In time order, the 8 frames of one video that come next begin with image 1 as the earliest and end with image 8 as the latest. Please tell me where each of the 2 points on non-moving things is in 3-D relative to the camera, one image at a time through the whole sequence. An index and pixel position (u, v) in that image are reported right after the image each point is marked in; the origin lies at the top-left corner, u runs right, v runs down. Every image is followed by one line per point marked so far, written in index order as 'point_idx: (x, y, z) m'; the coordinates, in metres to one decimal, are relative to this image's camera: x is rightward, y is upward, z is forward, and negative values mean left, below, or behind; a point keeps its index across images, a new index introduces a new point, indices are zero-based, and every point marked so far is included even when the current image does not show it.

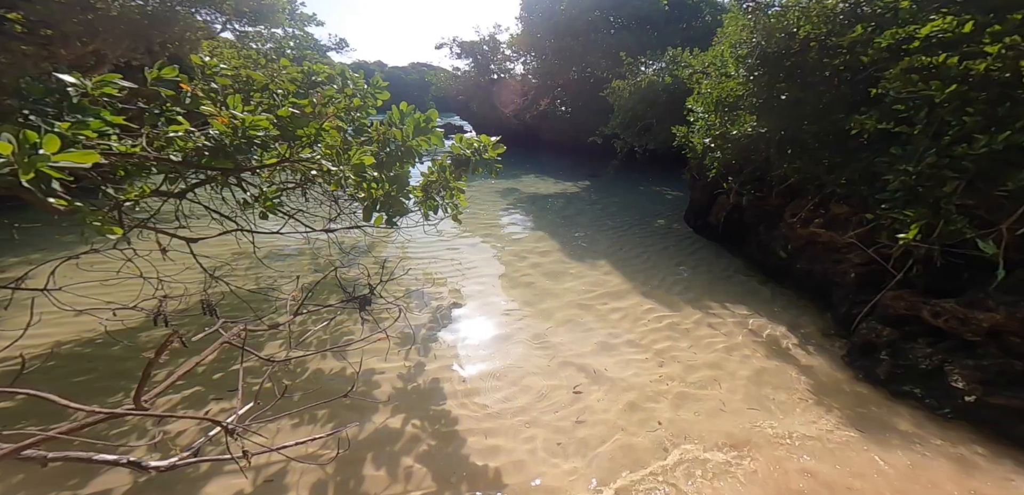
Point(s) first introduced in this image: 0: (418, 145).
0: (-0.9, +0.9, +4.1) m
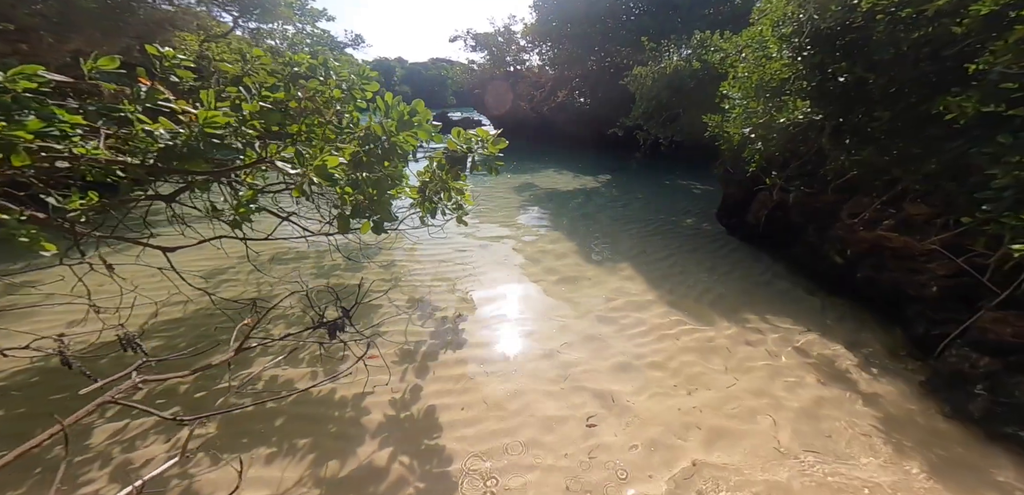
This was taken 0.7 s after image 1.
0: (-0.9, +0.8, +3.6) m
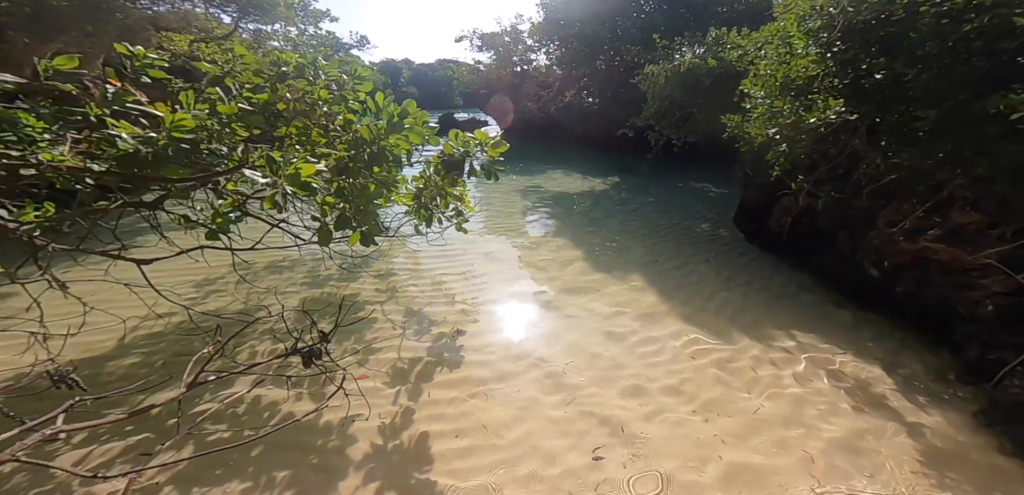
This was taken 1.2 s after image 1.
0: (-0.9, +0.7, +3.2) m
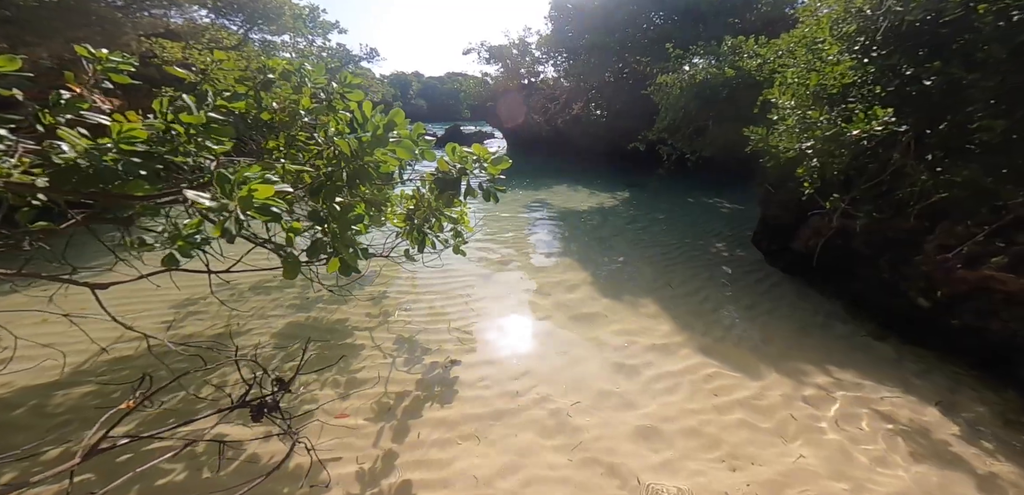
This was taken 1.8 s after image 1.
0: (-0.9, +0.5, +2.9) m
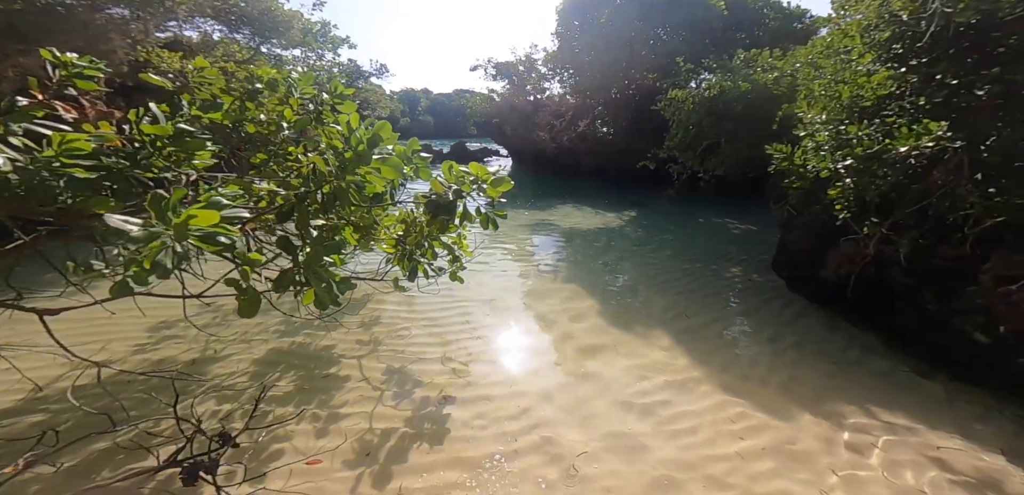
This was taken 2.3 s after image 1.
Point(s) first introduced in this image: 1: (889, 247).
0: (-0.9, +0.4, +2.6) m
1: (+3.9, 0.0, +4.5) m
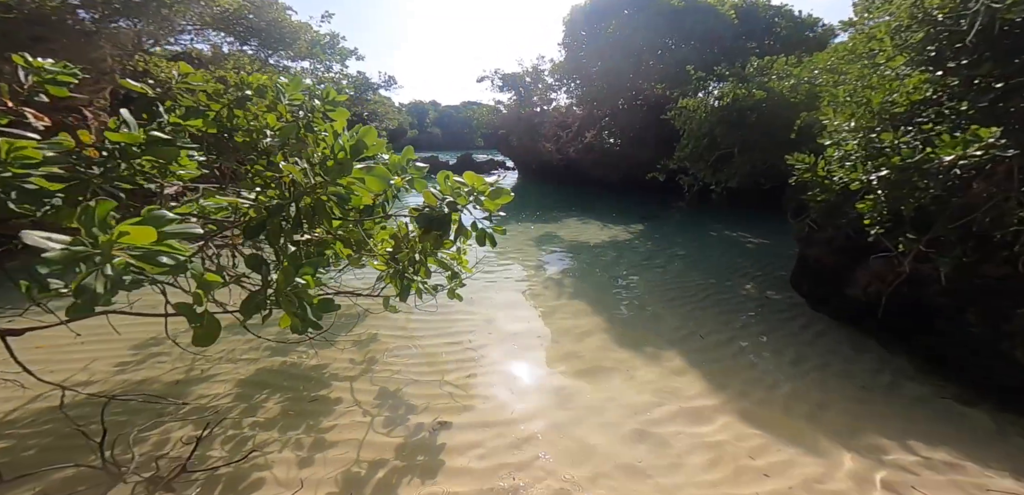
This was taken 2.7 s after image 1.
0: (-0.9, +0.3, +2.3) m
1: (+3.9, -0.2, +4.2) m
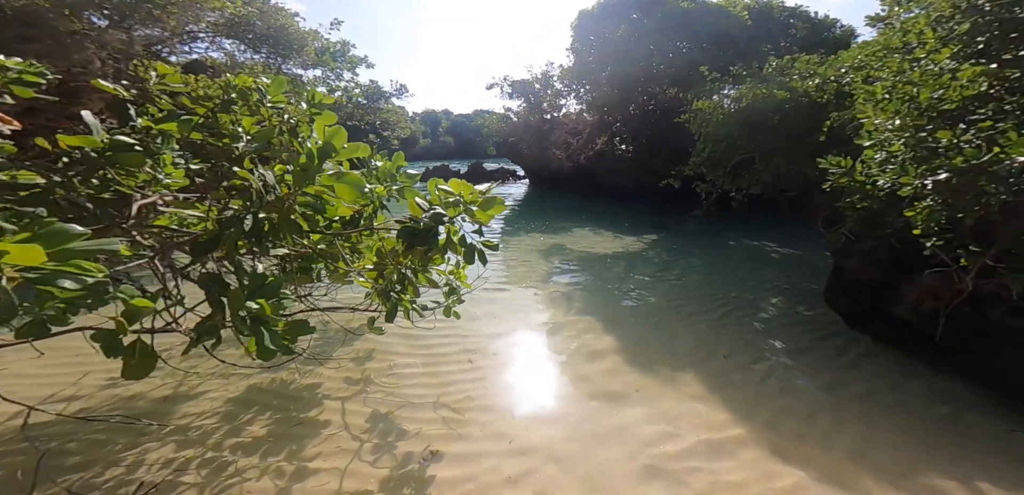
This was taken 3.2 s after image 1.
0: (-0.9, +0.2, +2.1) m
1: (+4.0, -0.3, +3.8) m
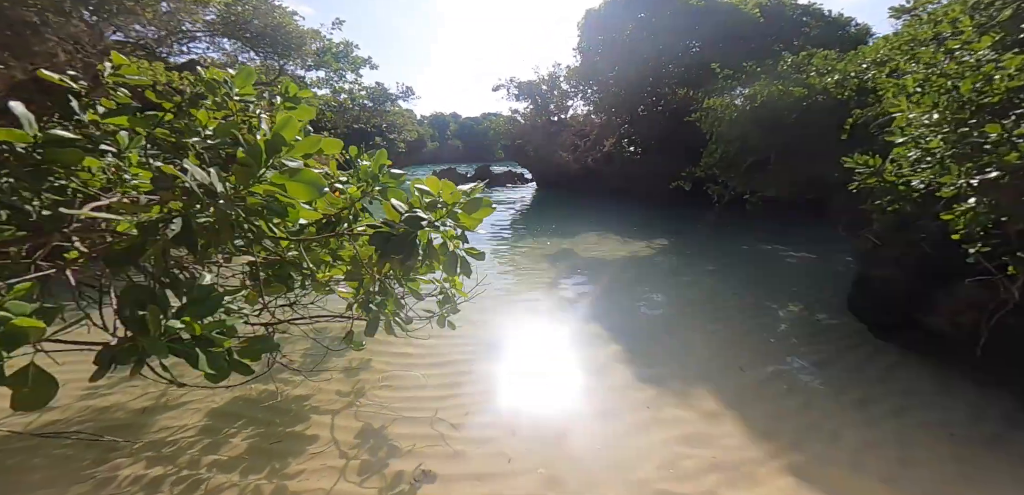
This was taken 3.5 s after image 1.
0: (-0.9, +0.2, +1.9) m
1: (+3.9, -0.3, +3.5) m
